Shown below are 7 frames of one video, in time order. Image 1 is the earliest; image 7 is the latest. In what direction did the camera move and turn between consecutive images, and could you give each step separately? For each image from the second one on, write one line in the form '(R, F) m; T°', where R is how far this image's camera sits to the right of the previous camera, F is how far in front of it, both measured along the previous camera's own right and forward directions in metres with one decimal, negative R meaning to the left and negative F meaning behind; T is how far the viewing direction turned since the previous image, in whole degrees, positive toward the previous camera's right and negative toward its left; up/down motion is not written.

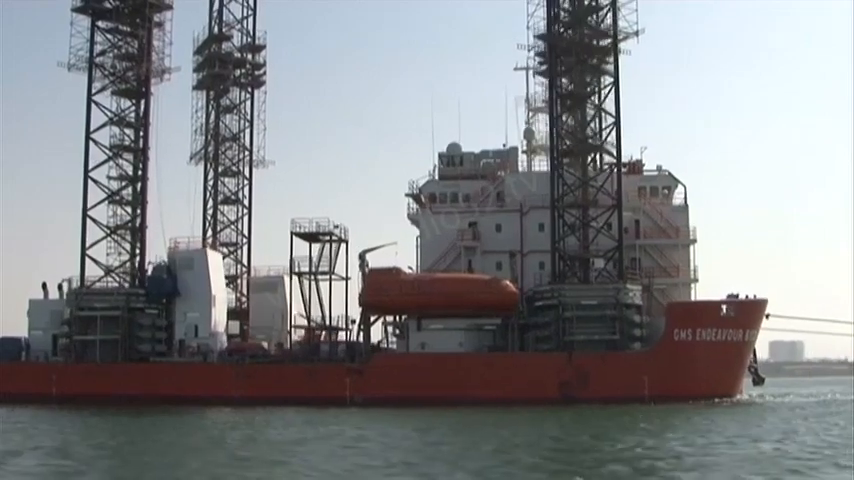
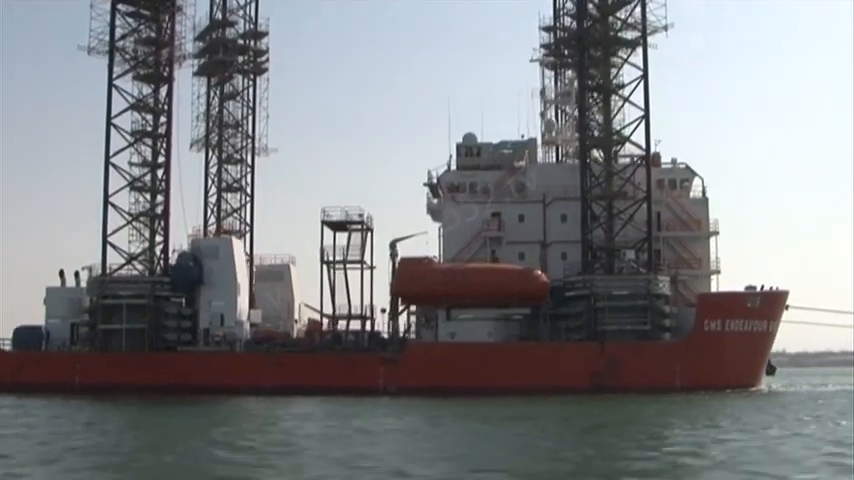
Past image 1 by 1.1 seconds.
(-1.1, 0.0) m; +3°
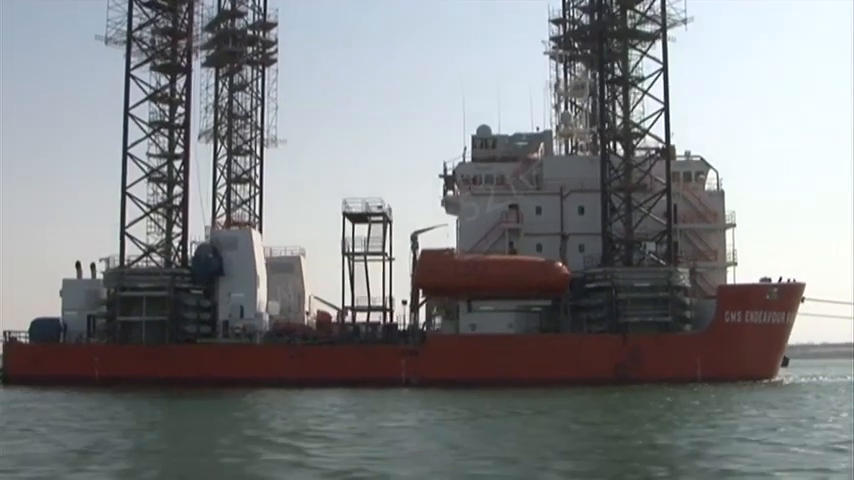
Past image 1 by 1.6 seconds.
(-0.5, 0.0) m; +1°
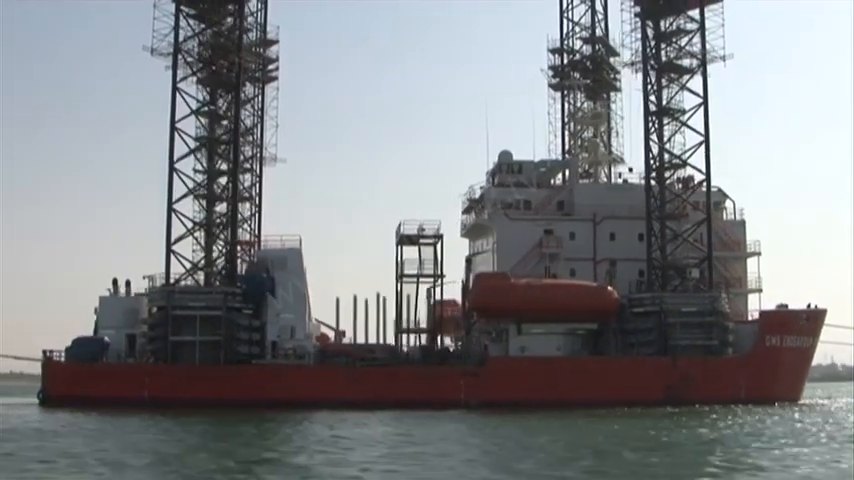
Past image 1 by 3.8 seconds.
(-2.5, +0.1) m; +8°
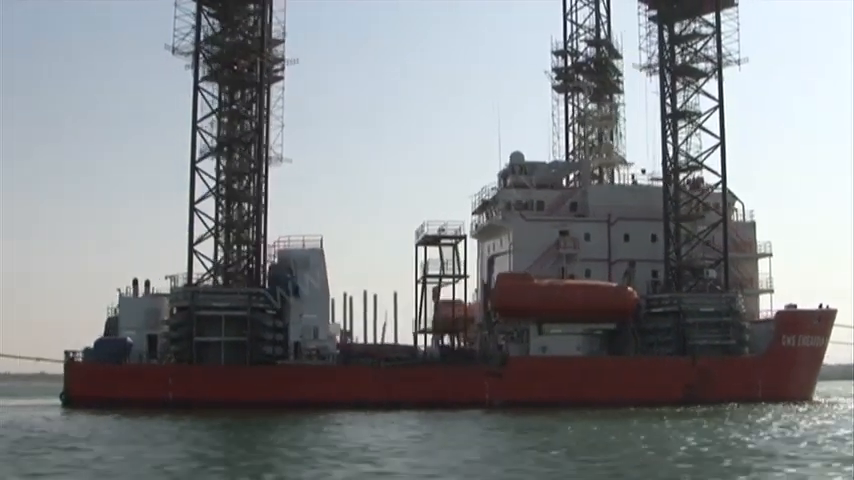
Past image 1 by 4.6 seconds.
(-0.8, 0.0) m; +2°
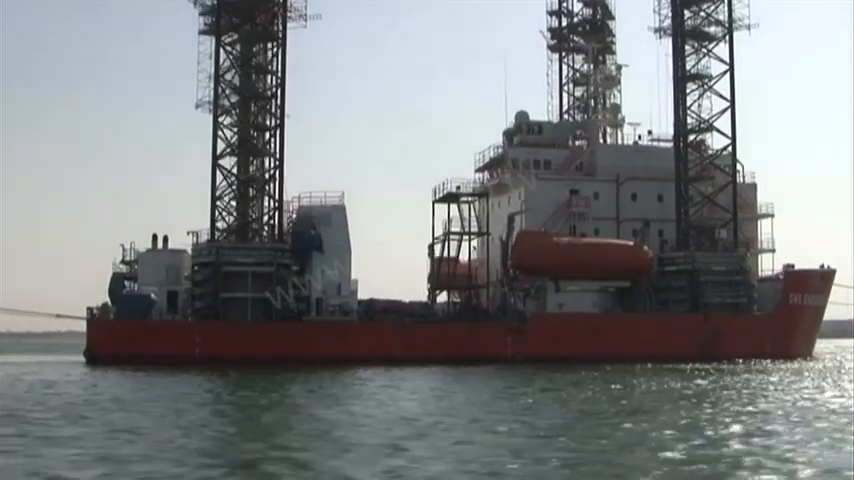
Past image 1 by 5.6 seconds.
(-1.2, 0.0) m; +4°
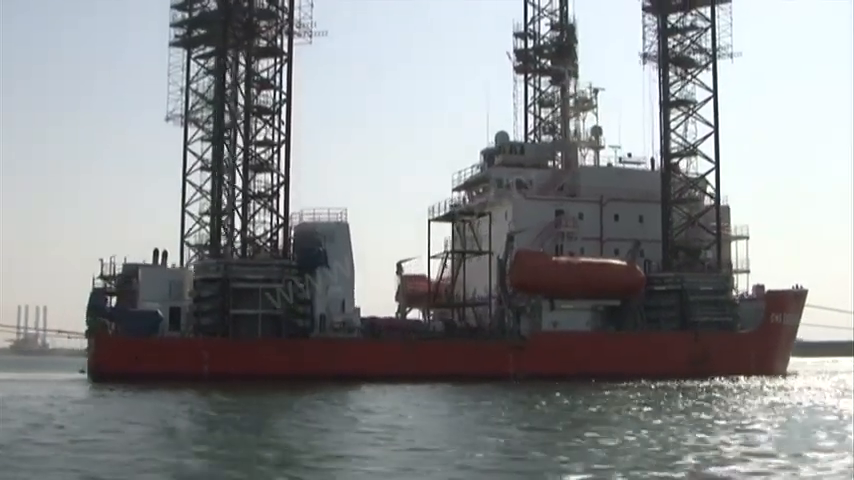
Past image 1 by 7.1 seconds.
(-1.6, +0.1) m; +6°
